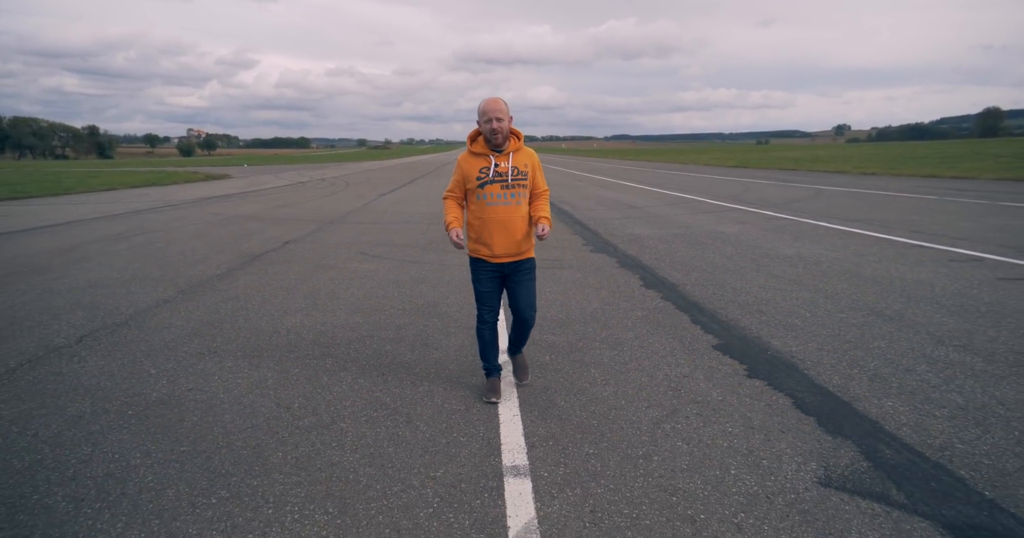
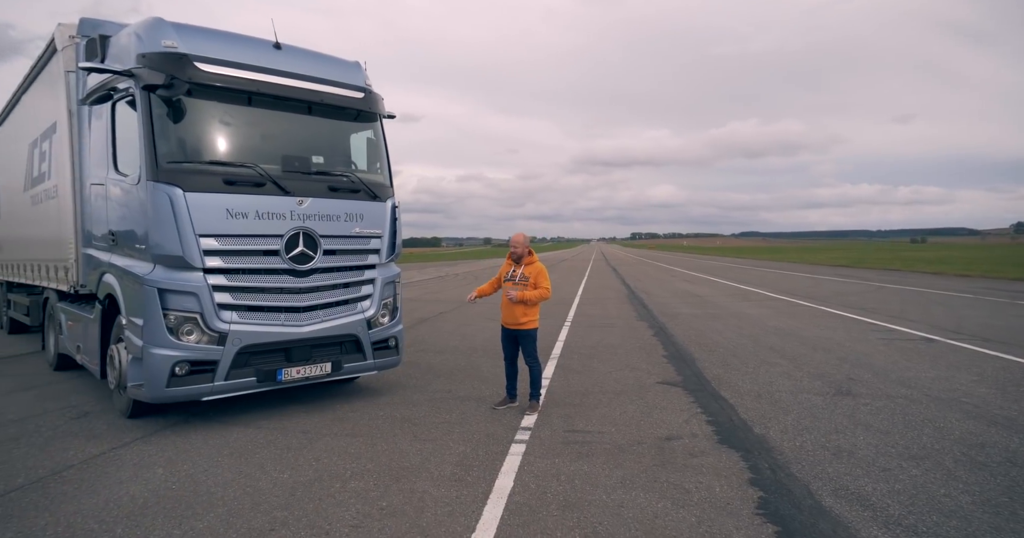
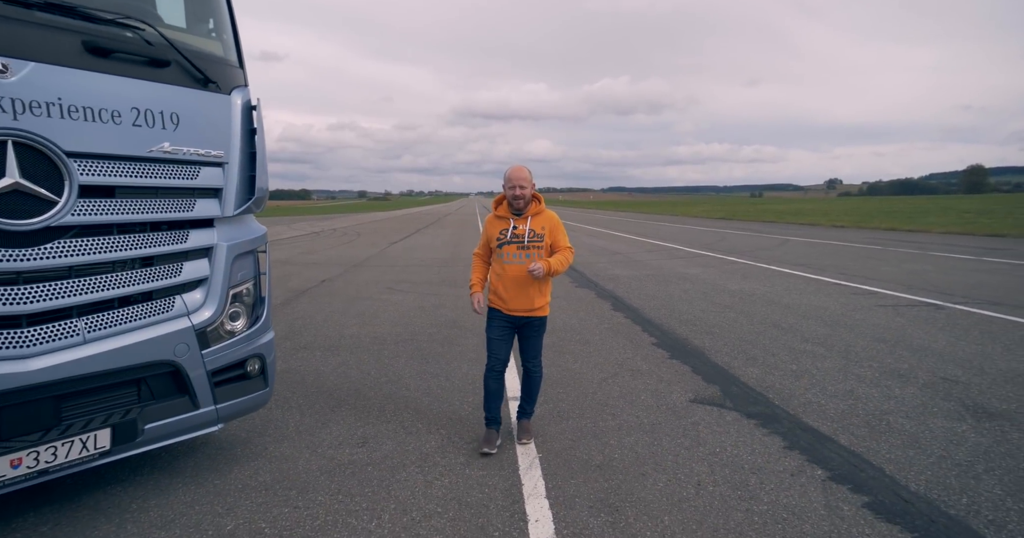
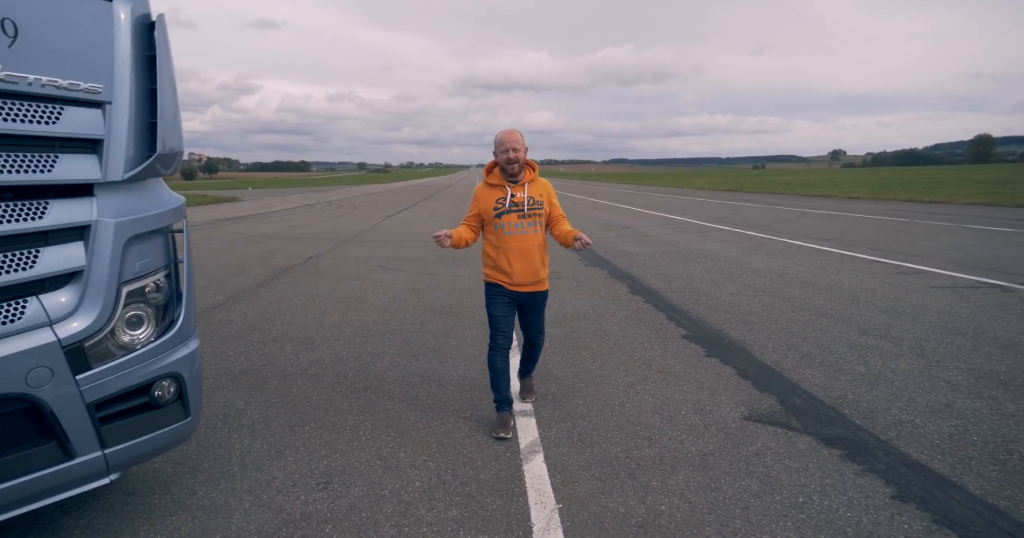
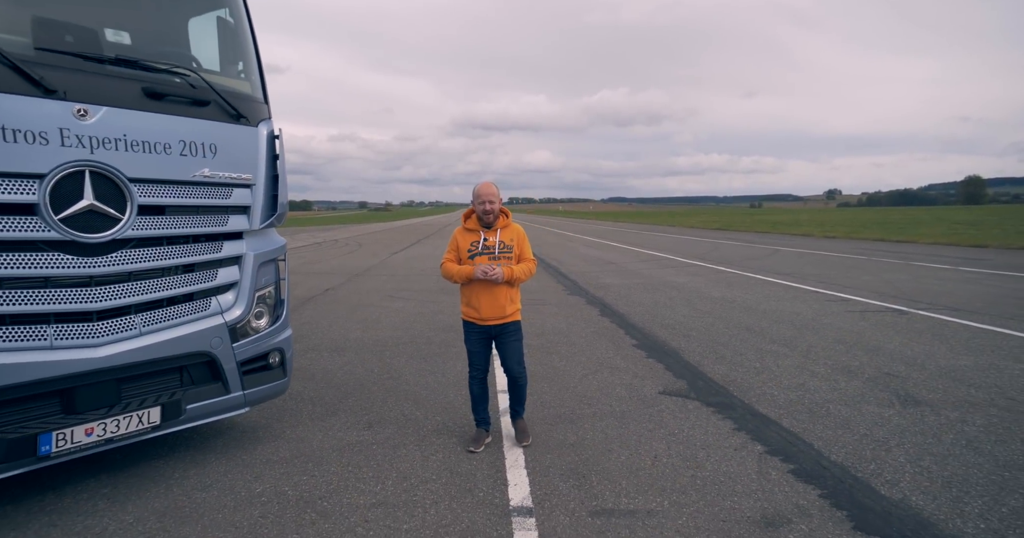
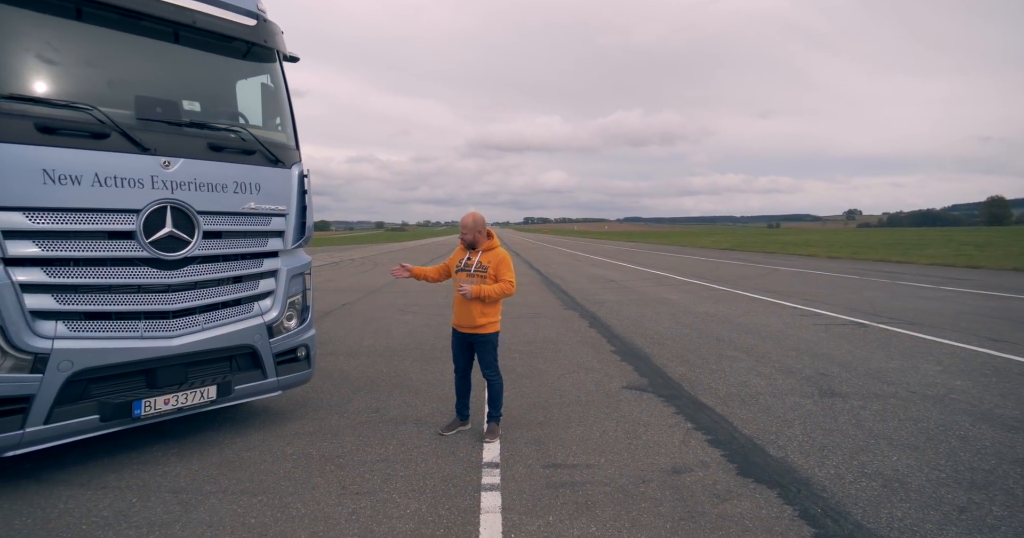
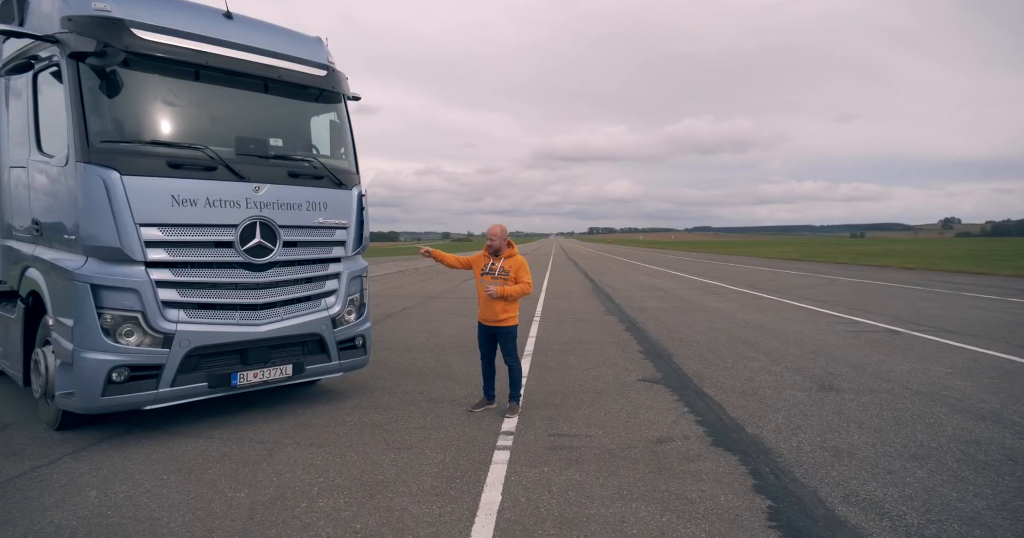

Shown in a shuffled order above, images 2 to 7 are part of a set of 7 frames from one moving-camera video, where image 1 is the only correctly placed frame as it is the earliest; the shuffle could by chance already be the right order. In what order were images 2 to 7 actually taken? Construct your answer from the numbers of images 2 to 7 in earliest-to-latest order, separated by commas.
4, 3, 5, 6, 7, 2
